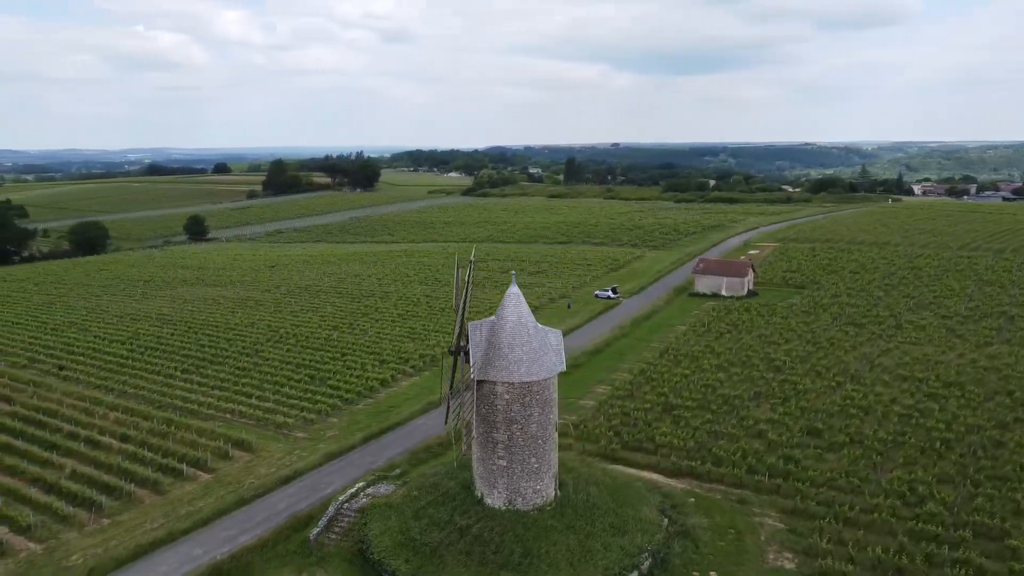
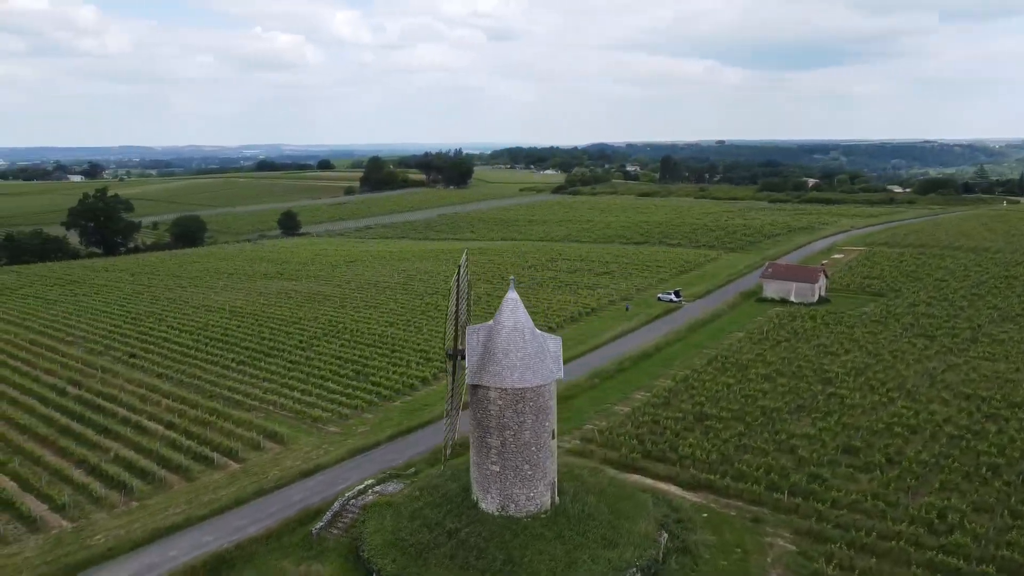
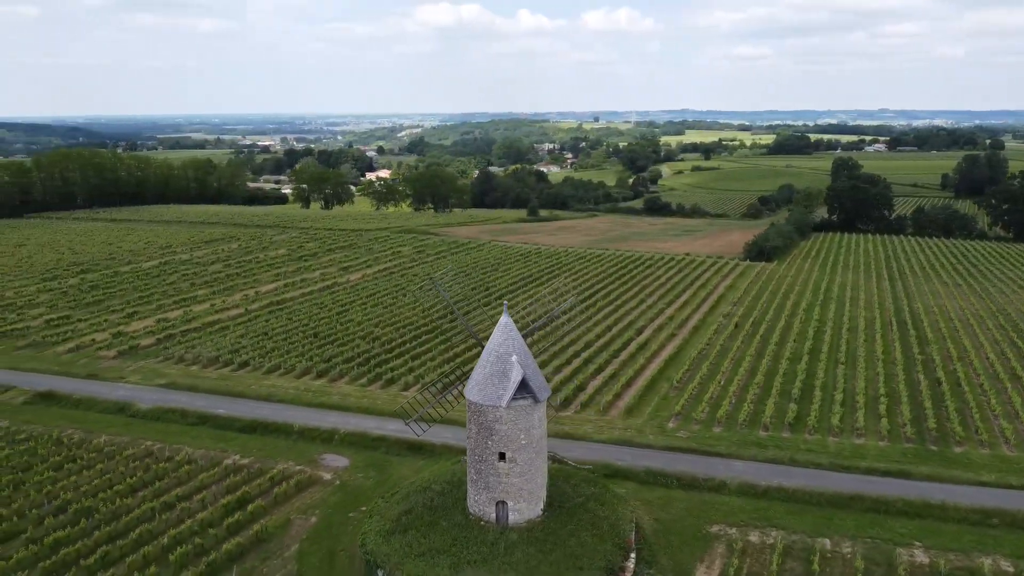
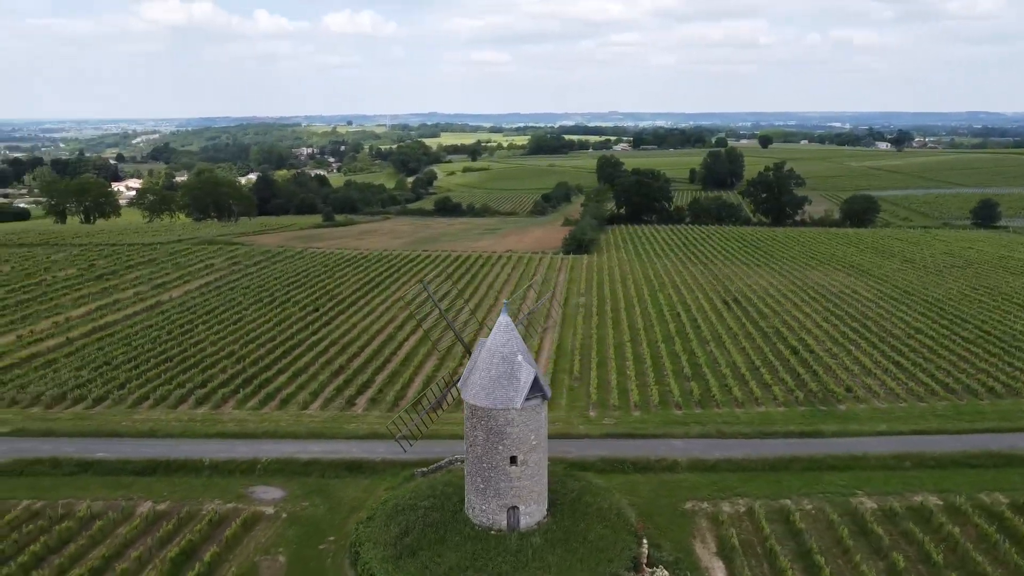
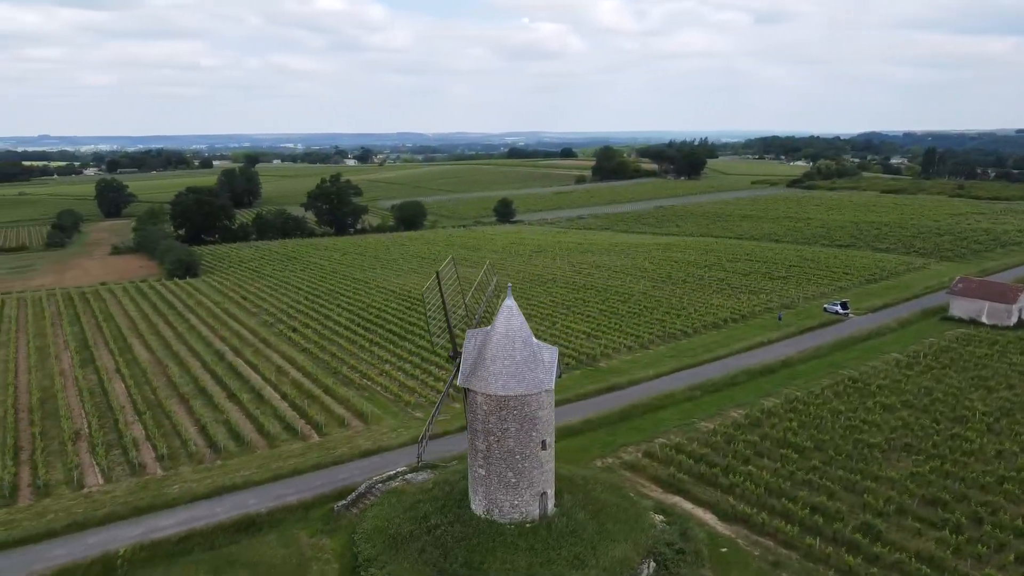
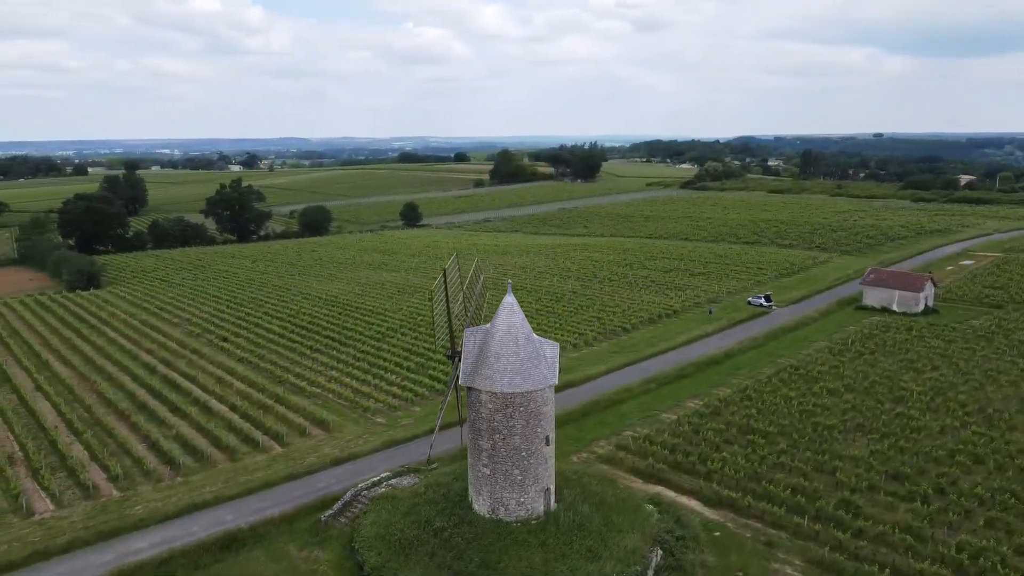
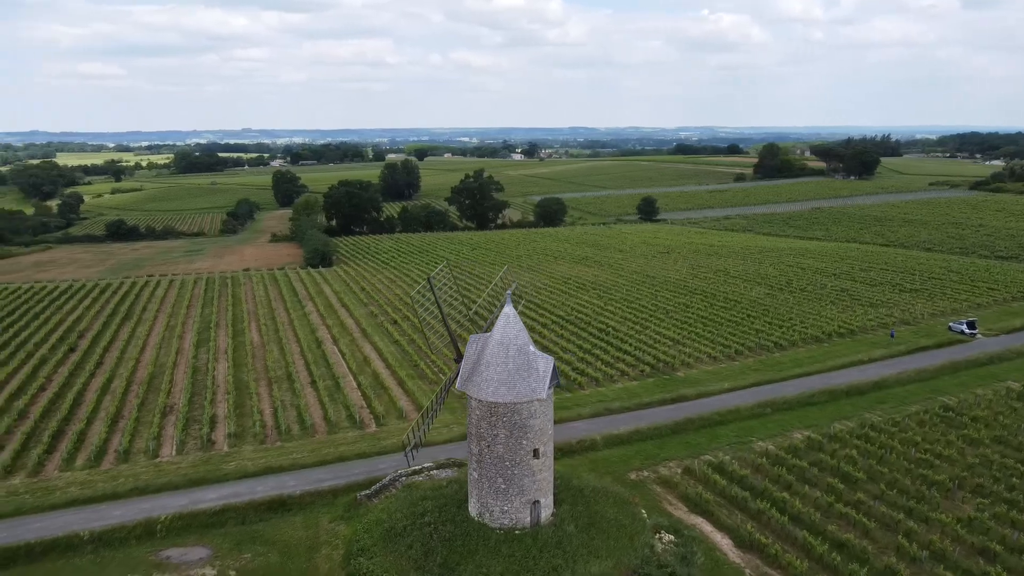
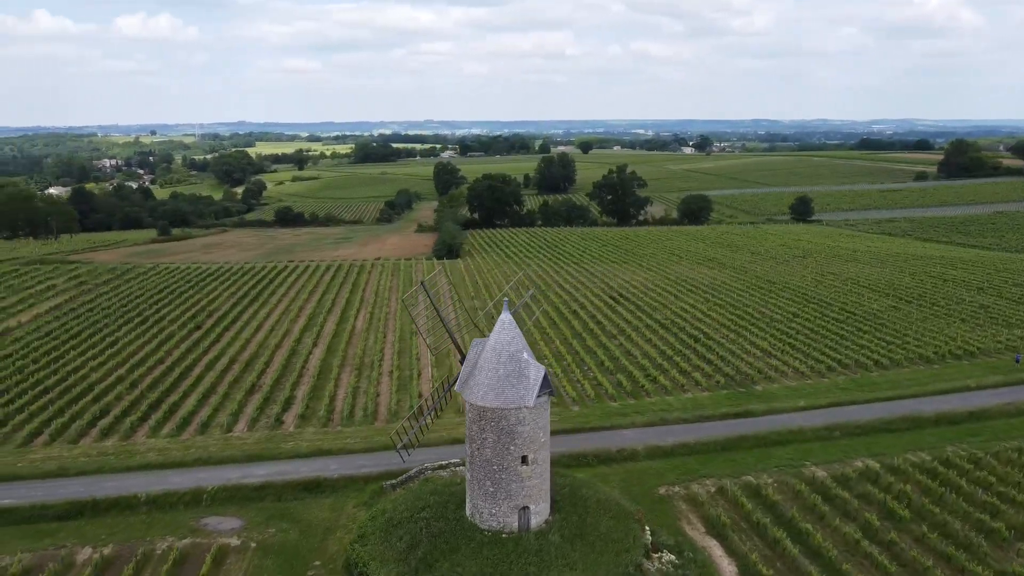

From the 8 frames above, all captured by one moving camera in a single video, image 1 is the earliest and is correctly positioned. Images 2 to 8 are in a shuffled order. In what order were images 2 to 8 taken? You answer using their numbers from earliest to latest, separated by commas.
2, 6, 5, 7, 8, 4, 3
